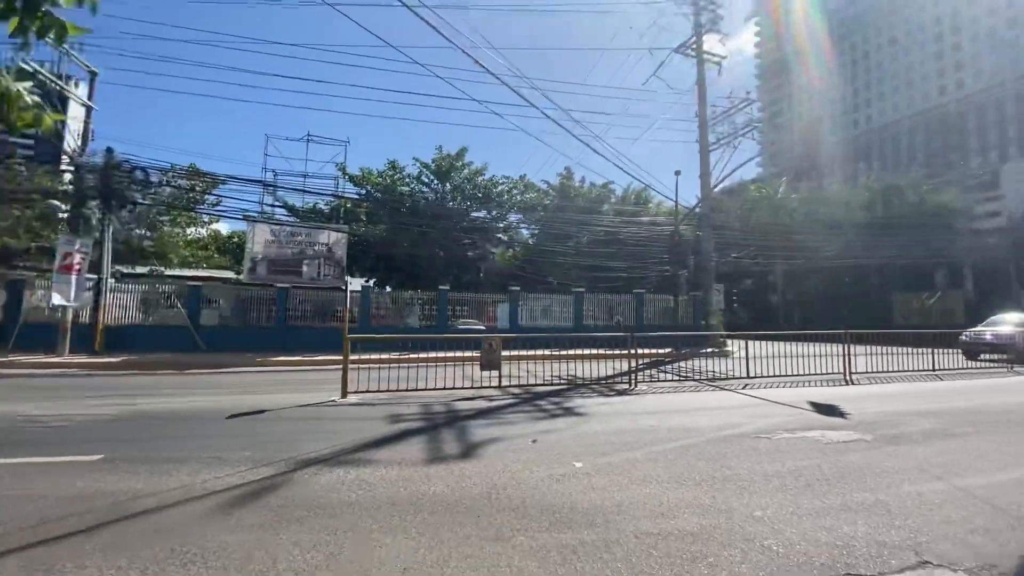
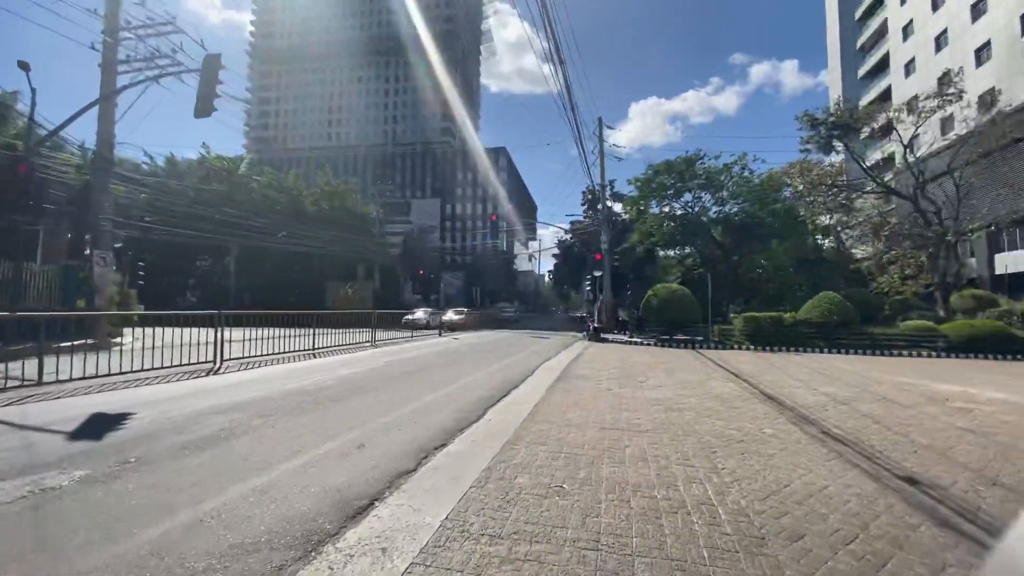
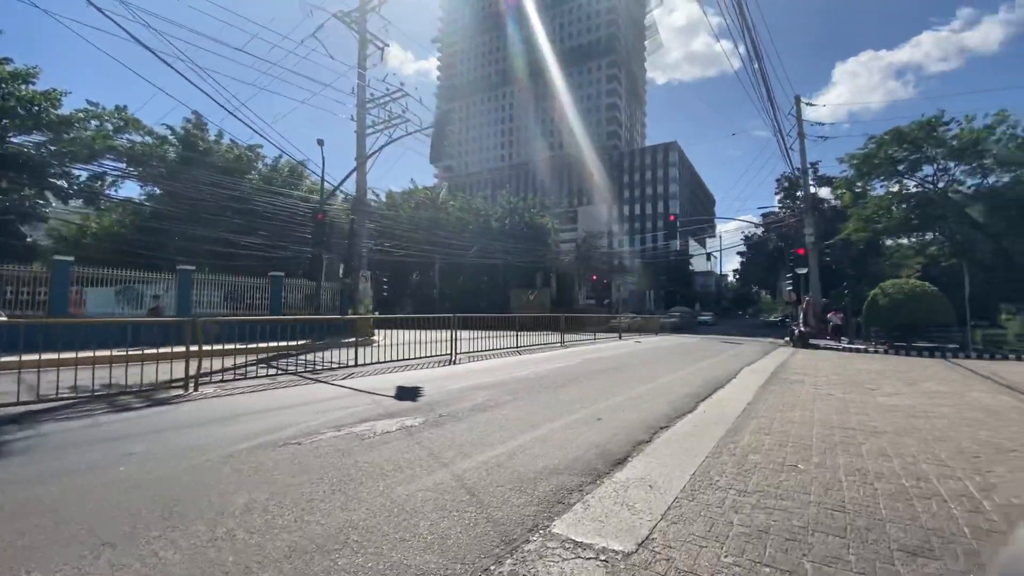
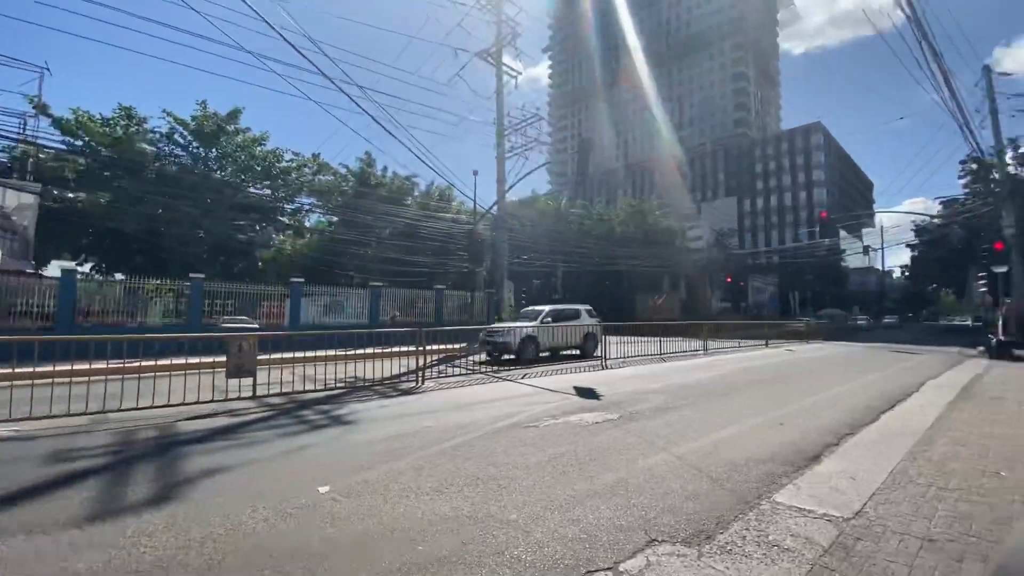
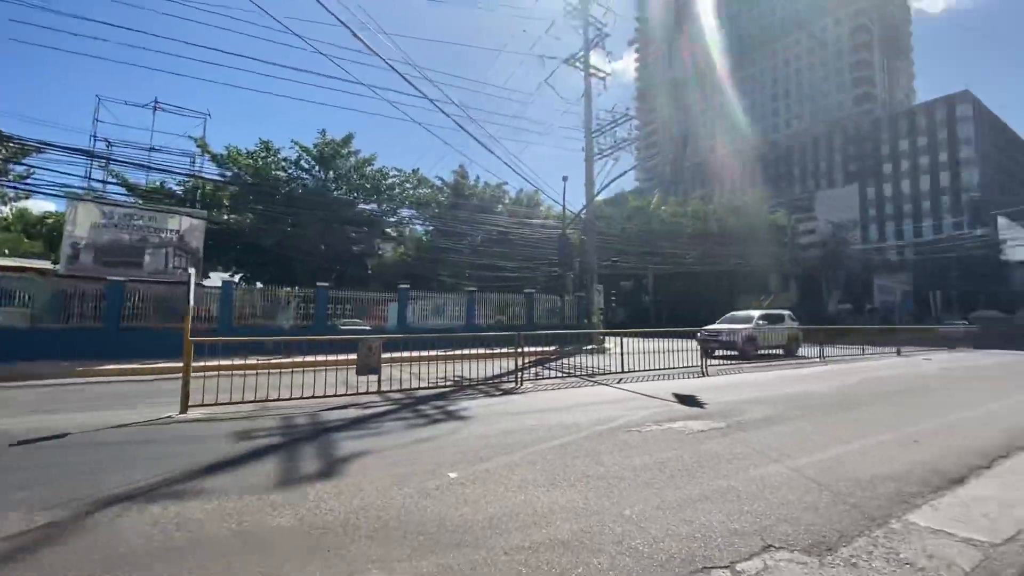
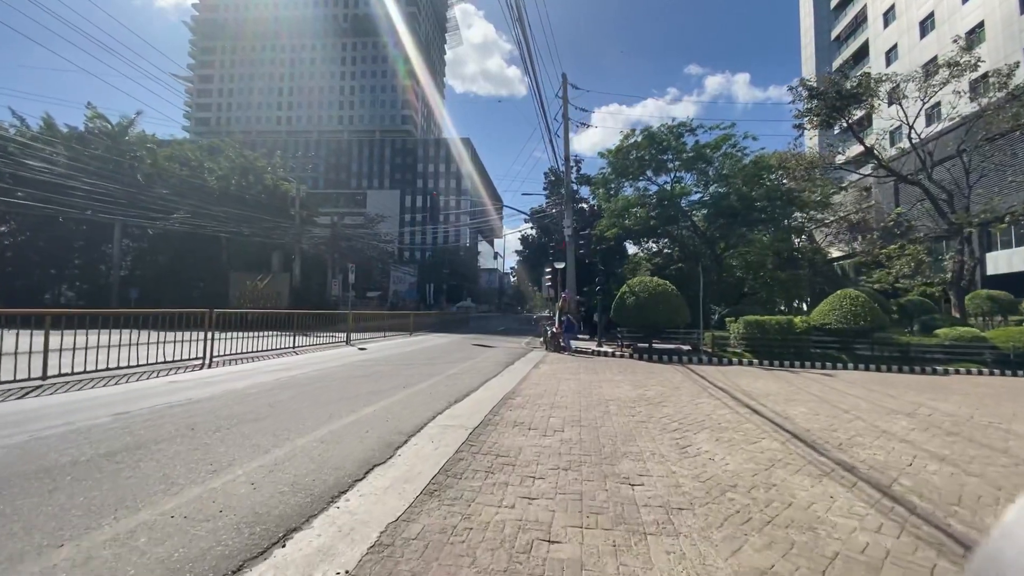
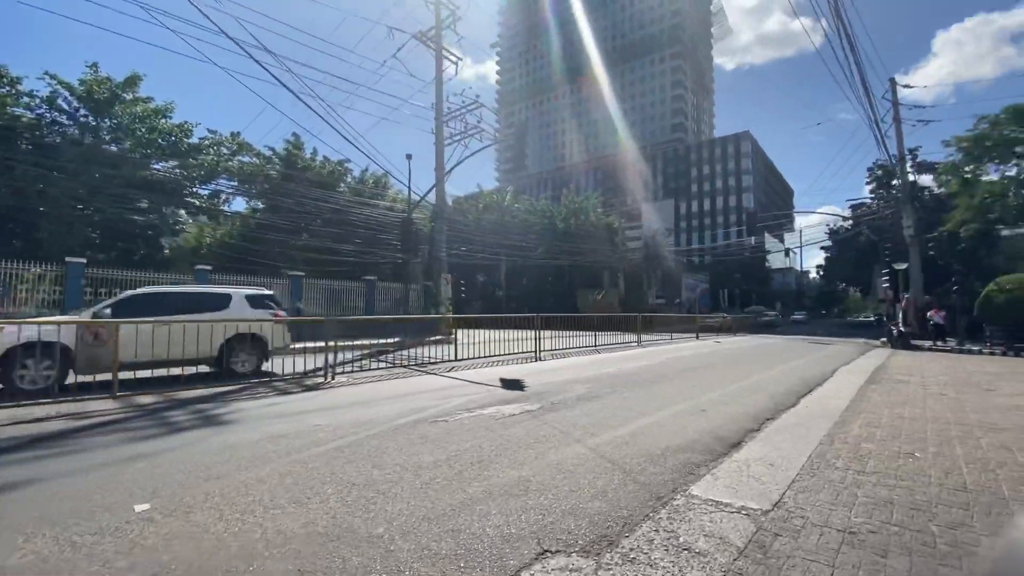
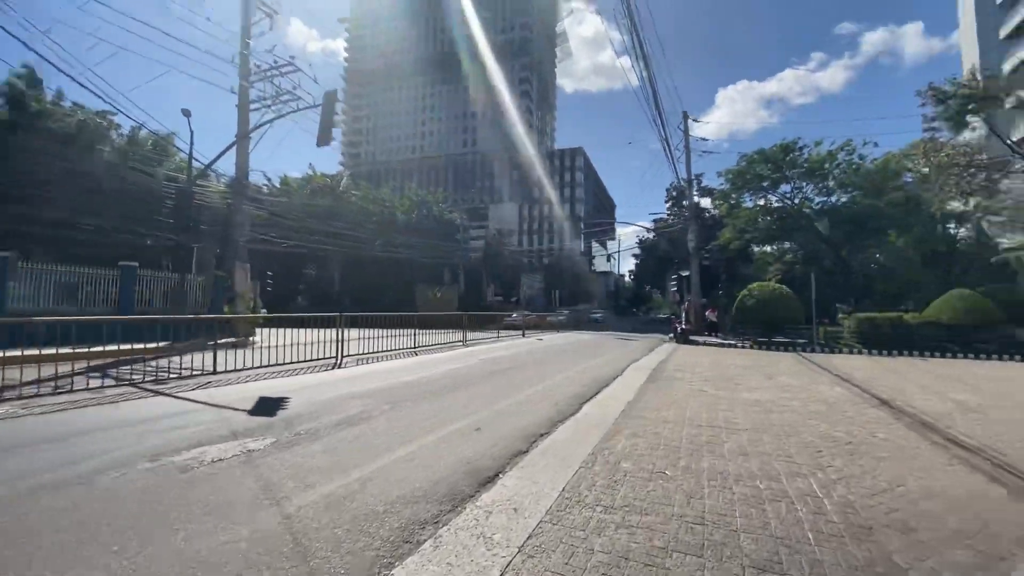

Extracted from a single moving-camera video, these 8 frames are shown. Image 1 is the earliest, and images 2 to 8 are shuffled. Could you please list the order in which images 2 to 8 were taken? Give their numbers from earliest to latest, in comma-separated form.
5, 4, 7, 3, 8, 2, 6
